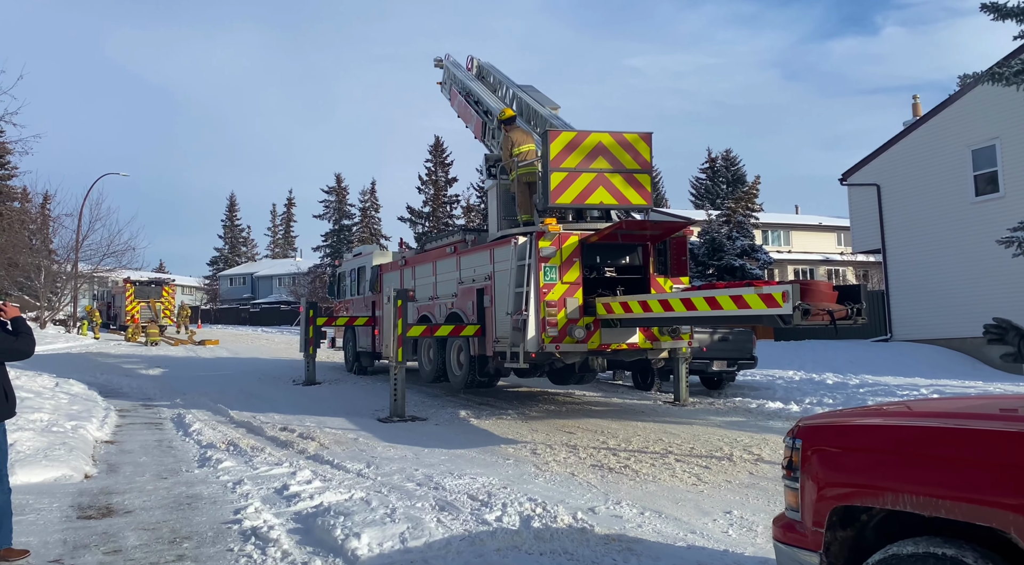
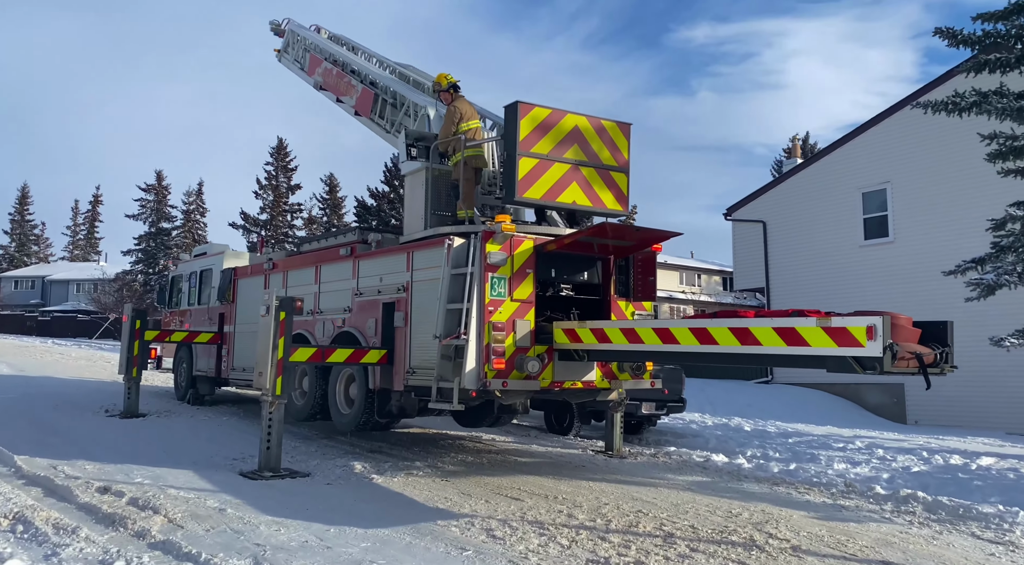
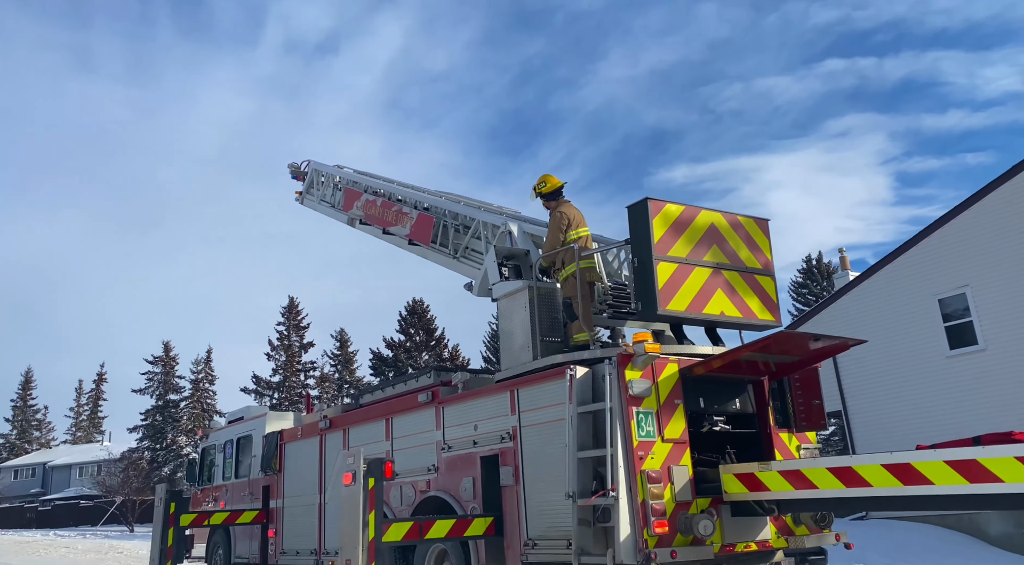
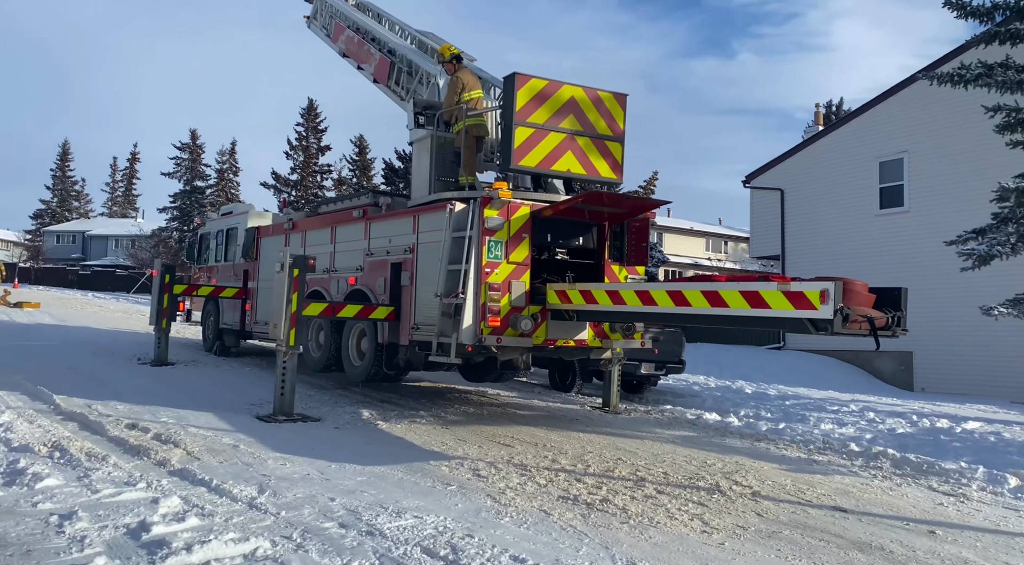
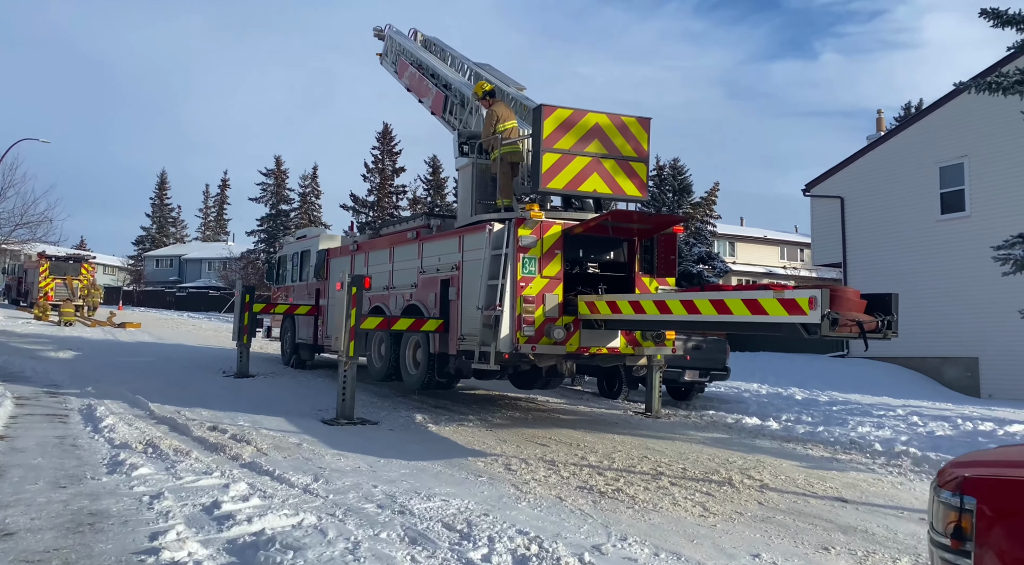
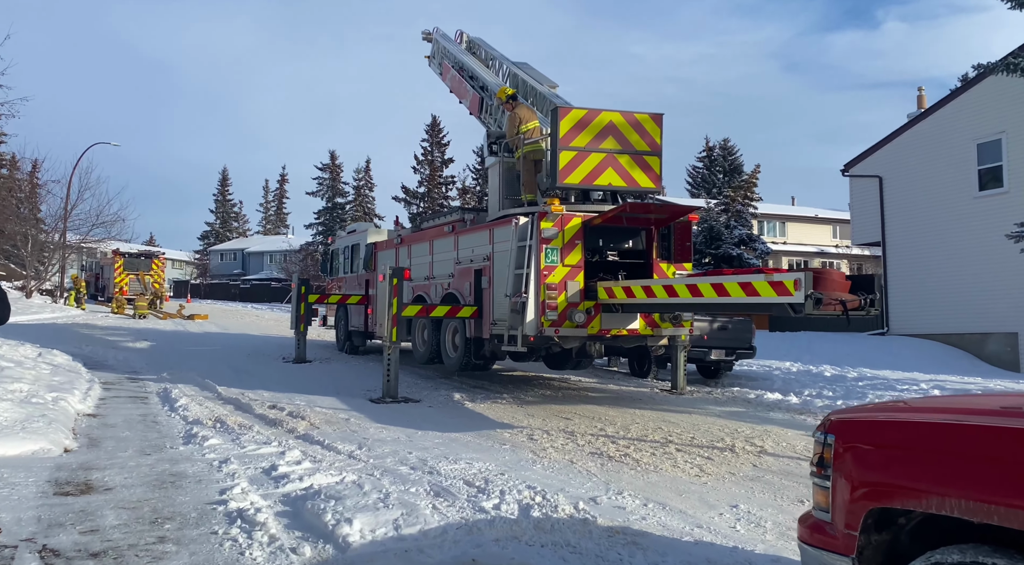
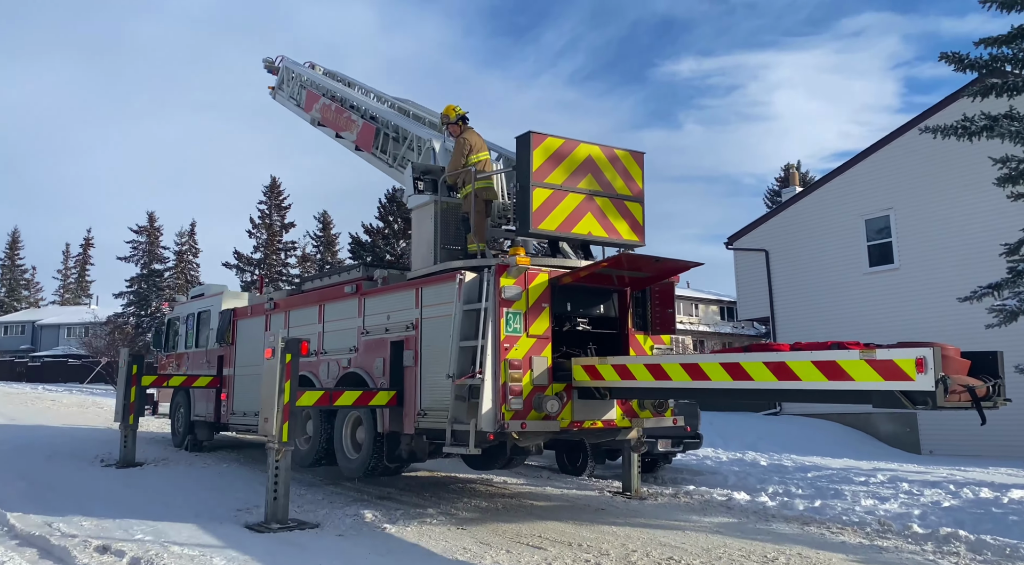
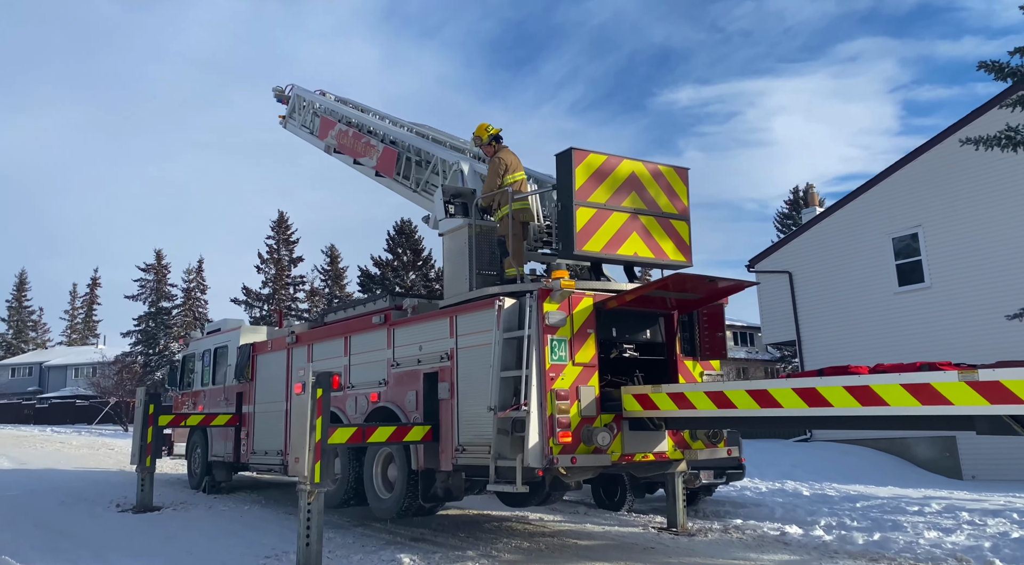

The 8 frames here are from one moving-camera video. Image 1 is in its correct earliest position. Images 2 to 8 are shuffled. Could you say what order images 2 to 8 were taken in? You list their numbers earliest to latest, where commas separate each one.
6, 5, 4, 2, 7, 8, 3
